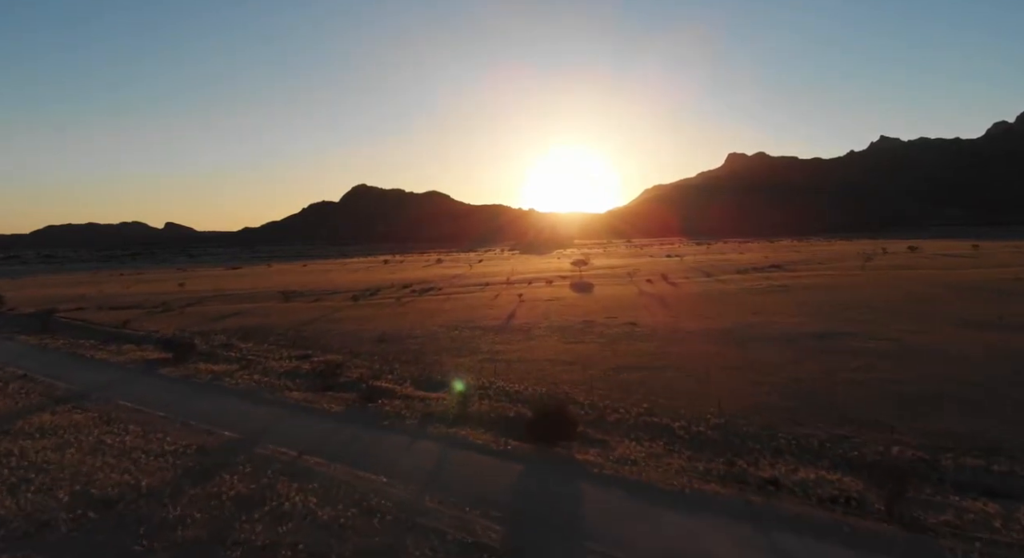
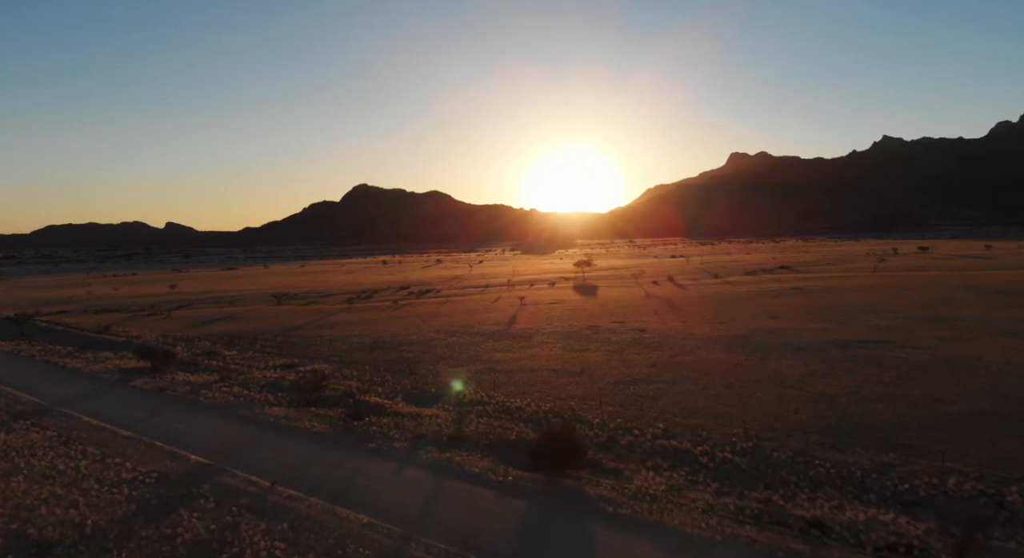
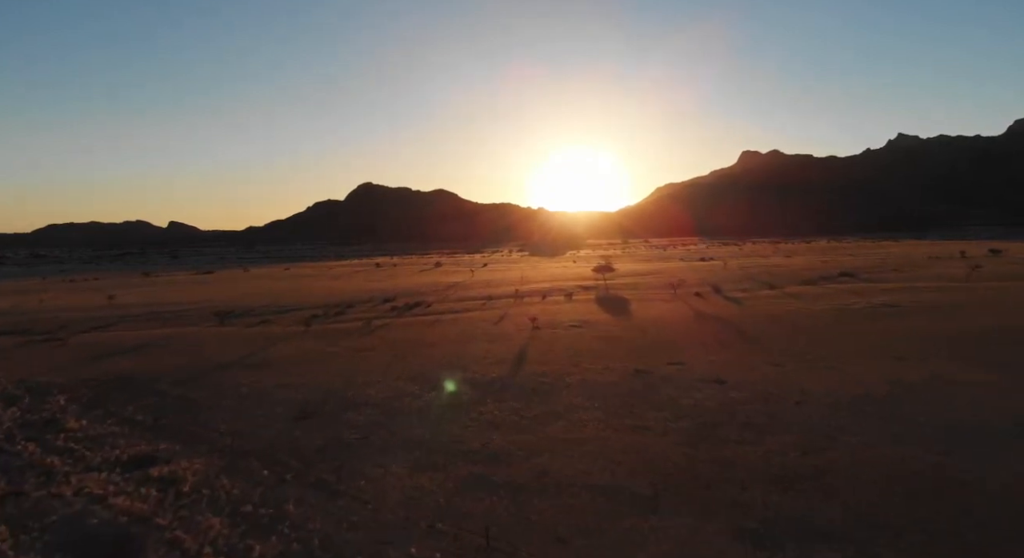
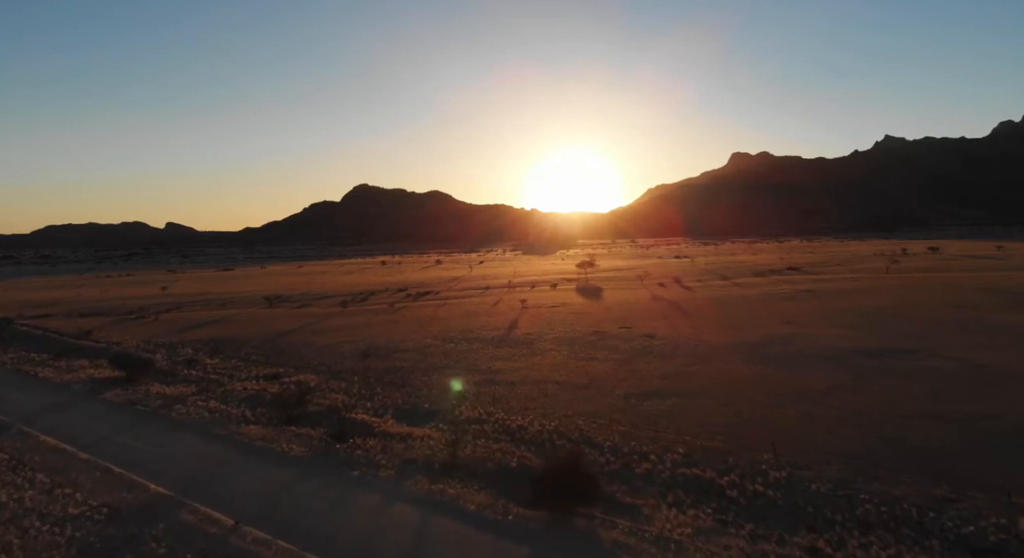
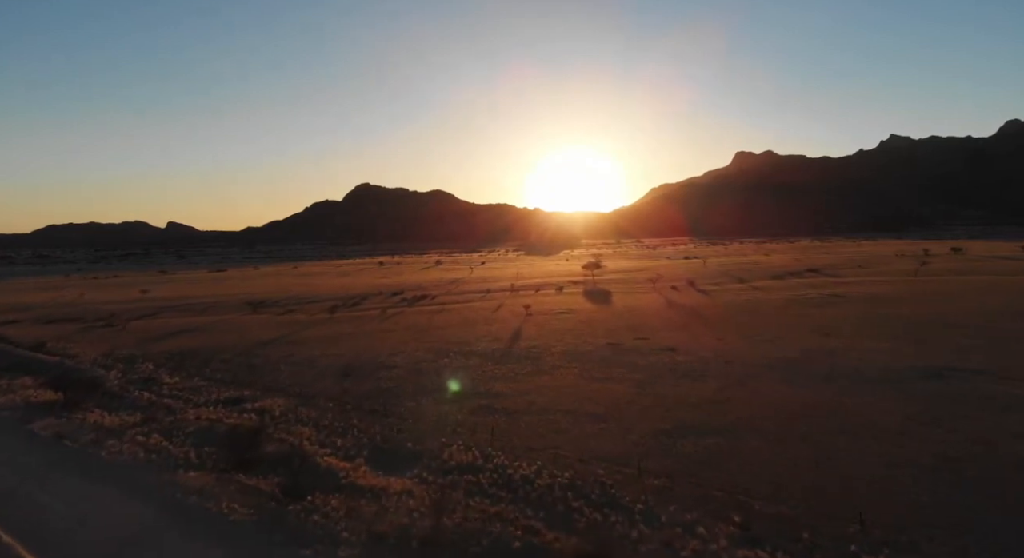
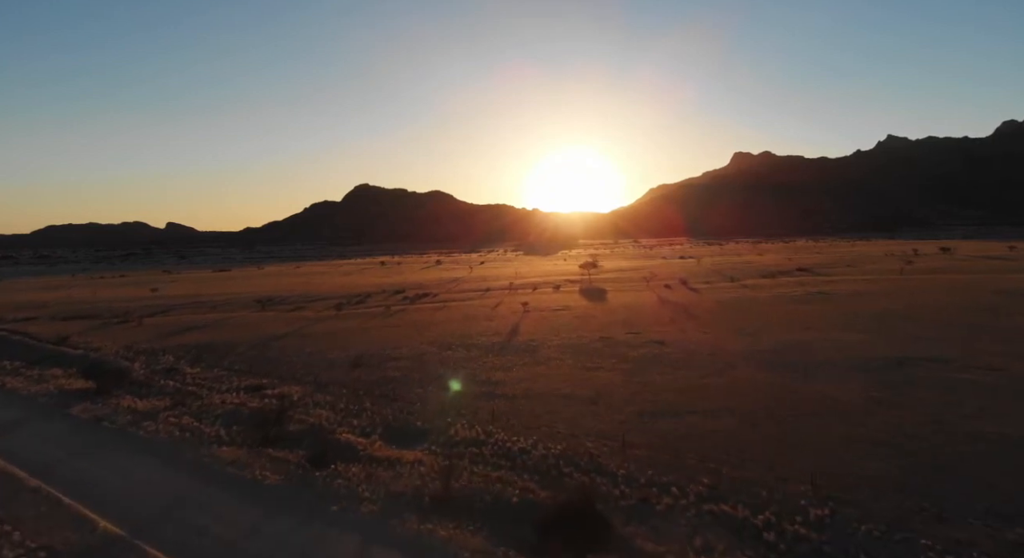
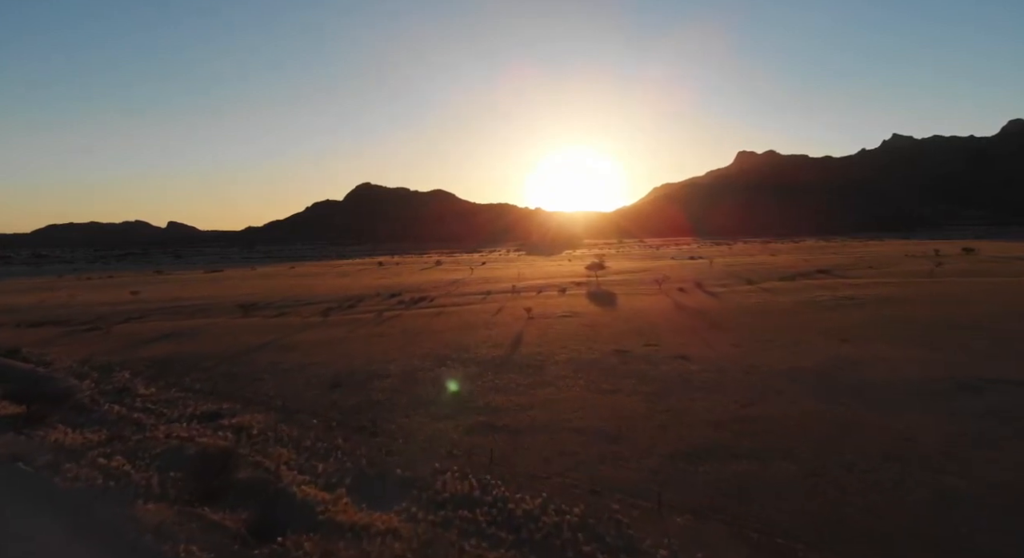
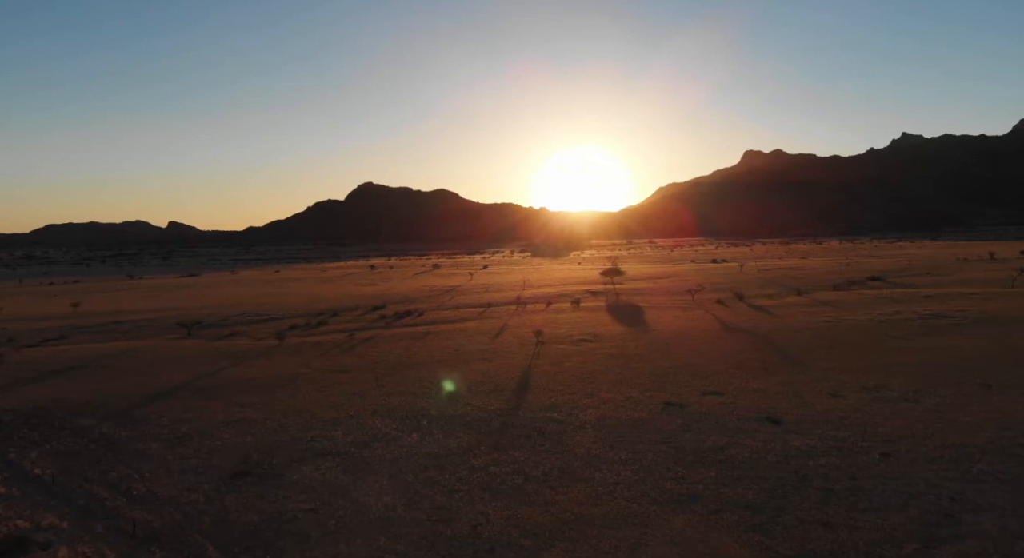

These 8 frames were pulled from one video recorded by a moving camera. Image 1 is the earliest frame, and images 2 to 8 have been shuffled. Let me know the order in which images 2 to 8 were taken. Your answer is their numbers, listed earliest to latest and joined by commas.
2, 4, 6, 5, 7, 3, 8
